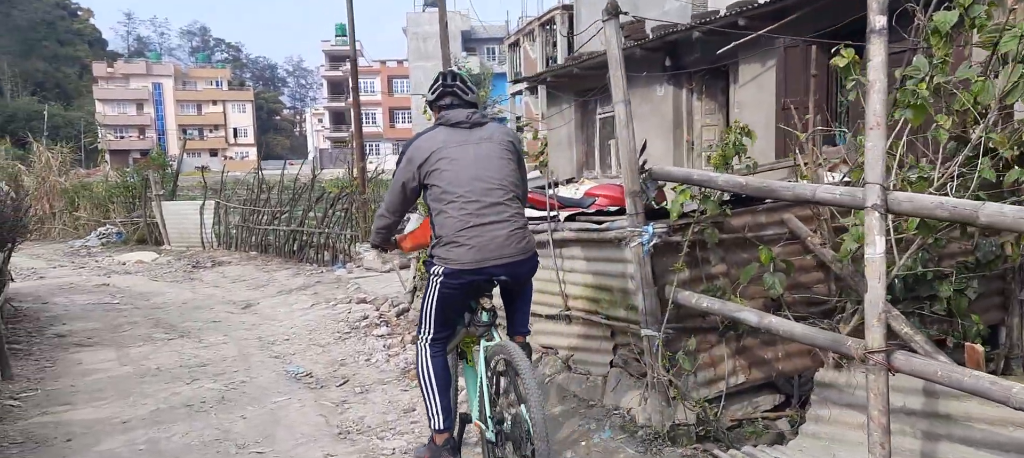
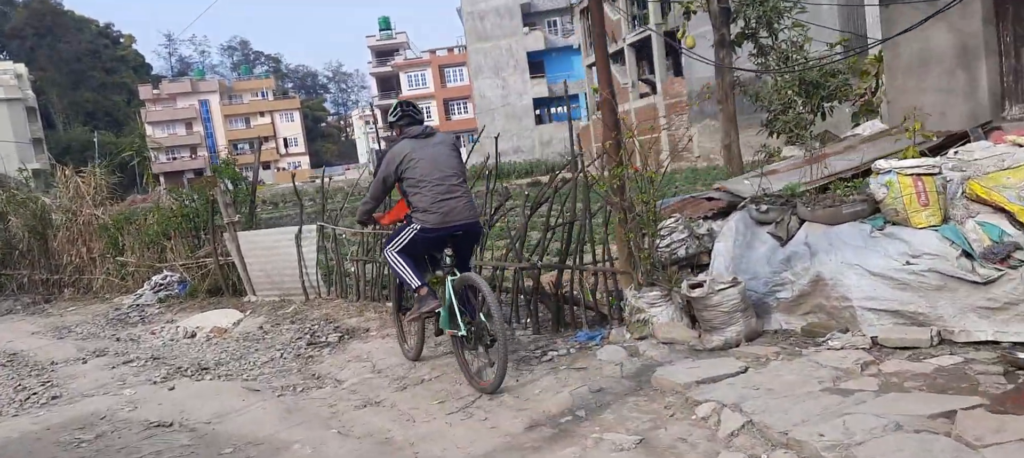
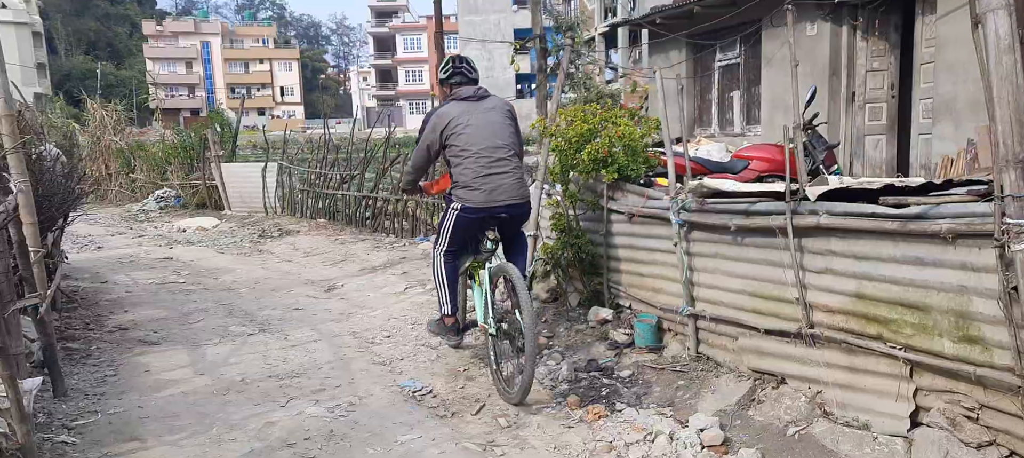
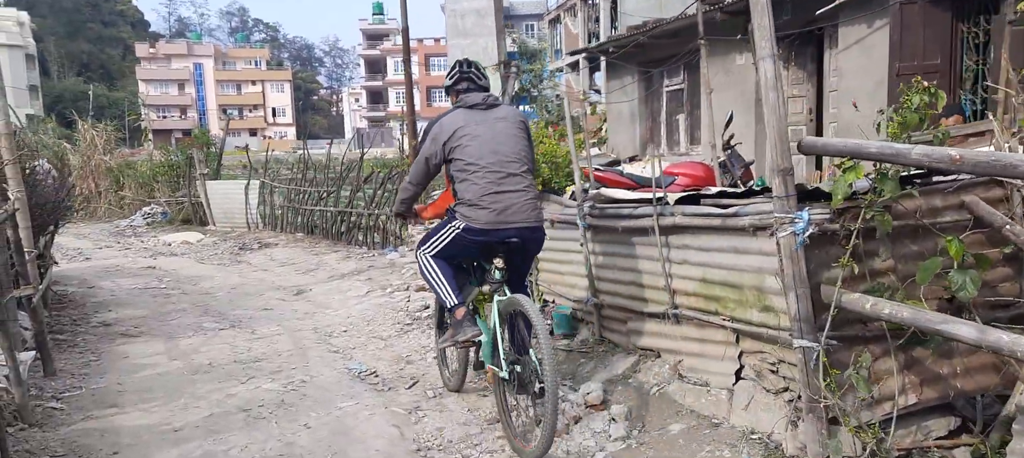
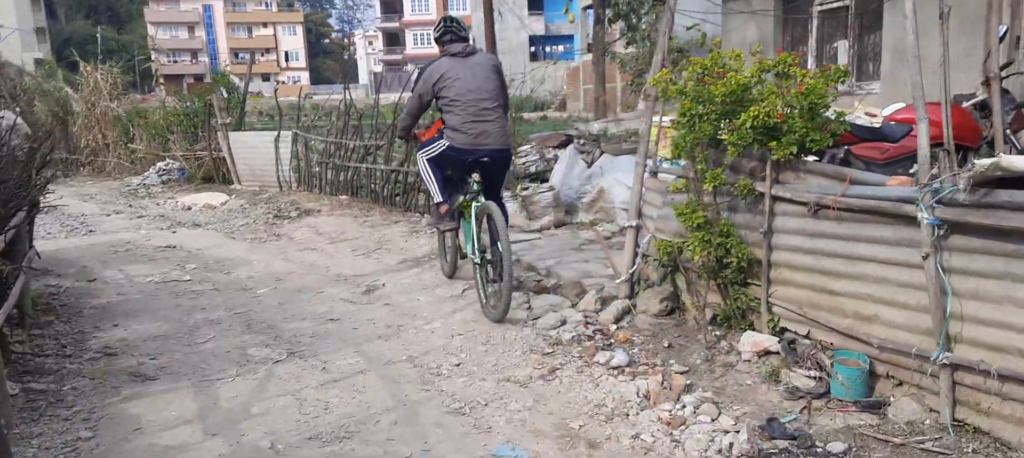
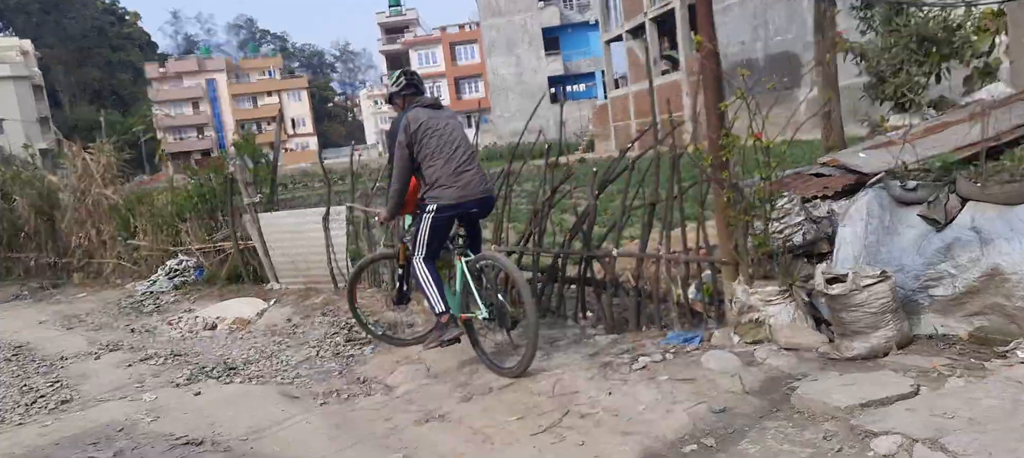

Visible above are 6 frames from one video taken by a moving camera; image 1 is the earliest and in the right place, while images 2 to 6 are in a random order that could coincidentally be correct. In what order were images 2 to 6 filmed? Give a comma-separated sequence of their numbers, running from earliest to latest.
4, 3, 5, 2, 6
